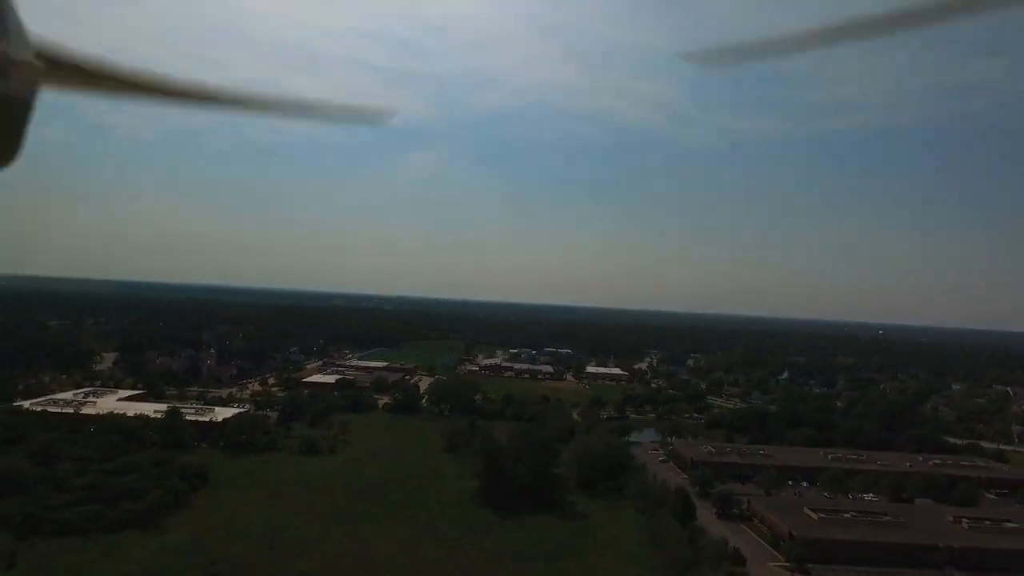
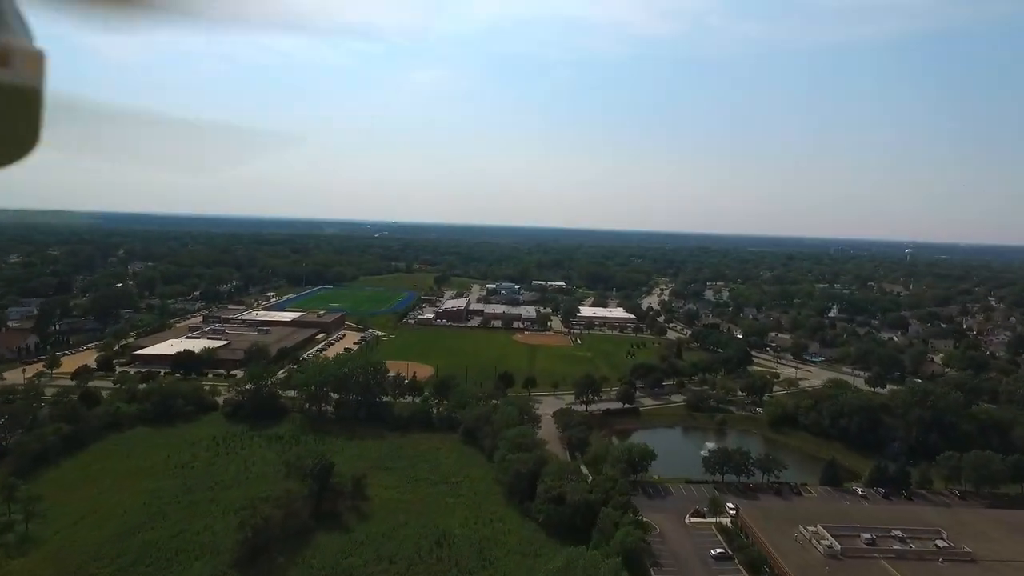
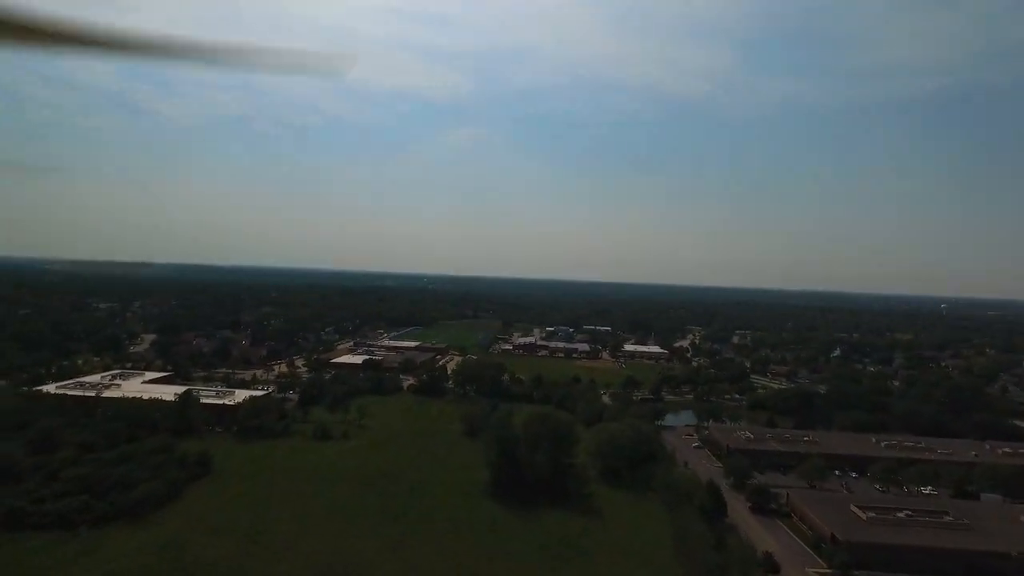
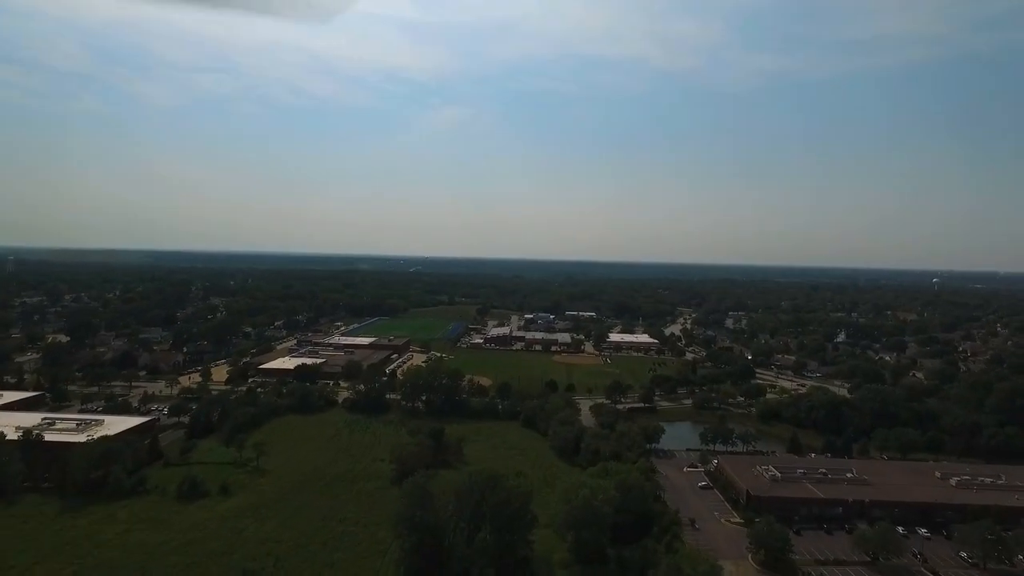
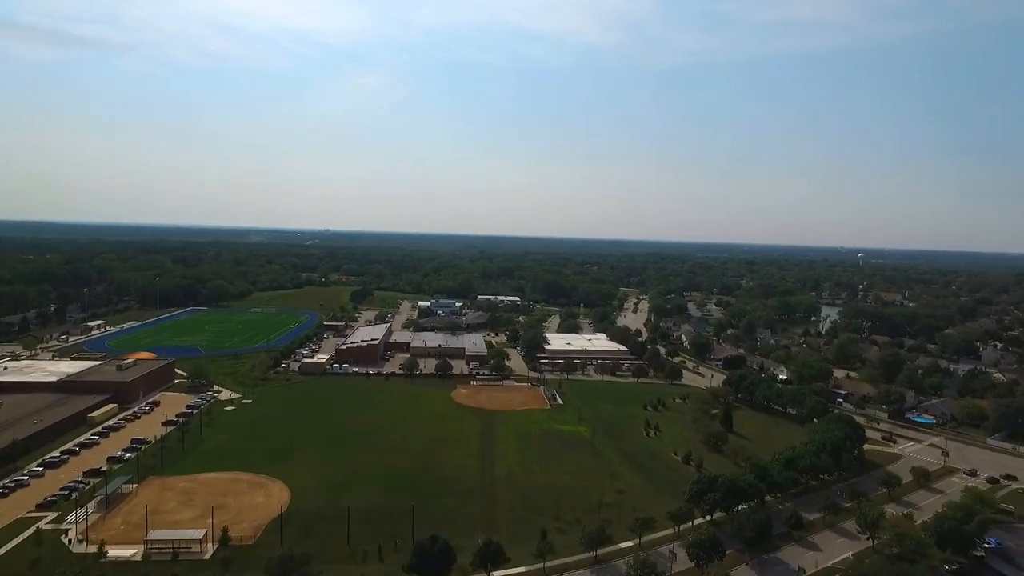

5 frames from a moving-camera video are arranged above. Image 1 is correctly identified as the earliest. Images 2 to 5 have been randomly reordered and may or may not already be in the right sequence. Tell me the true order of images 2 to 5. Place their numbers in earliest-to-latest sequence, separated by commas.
3, 4, 2, 5
